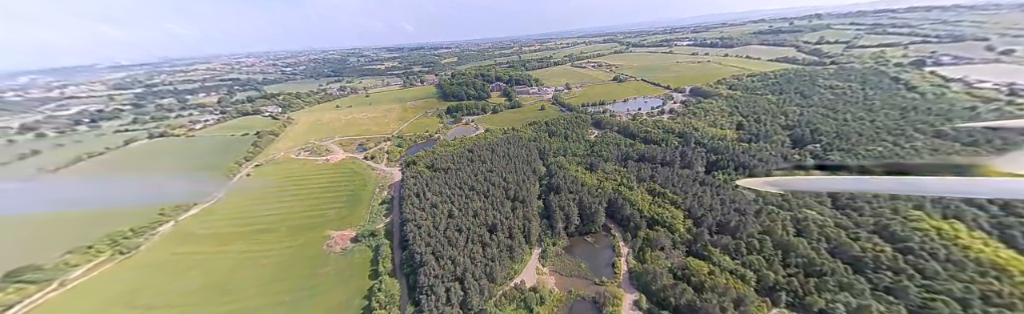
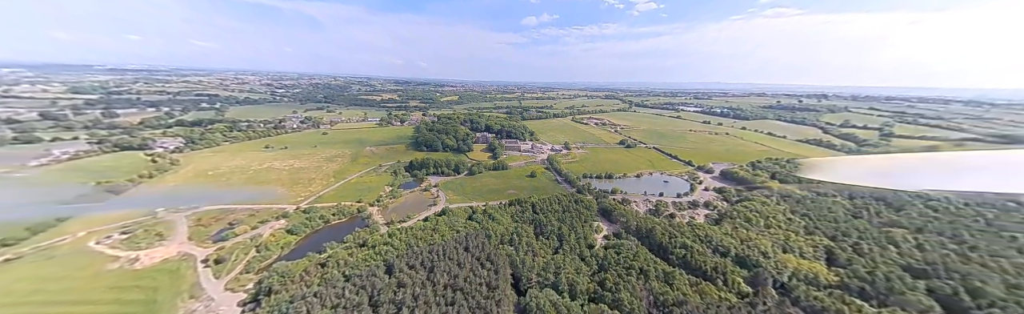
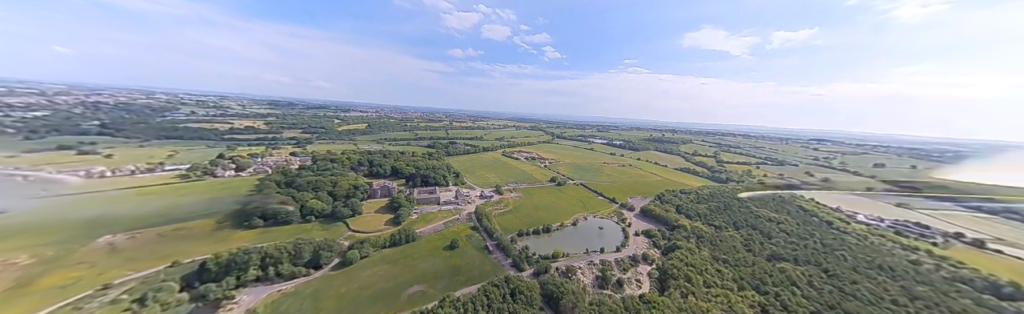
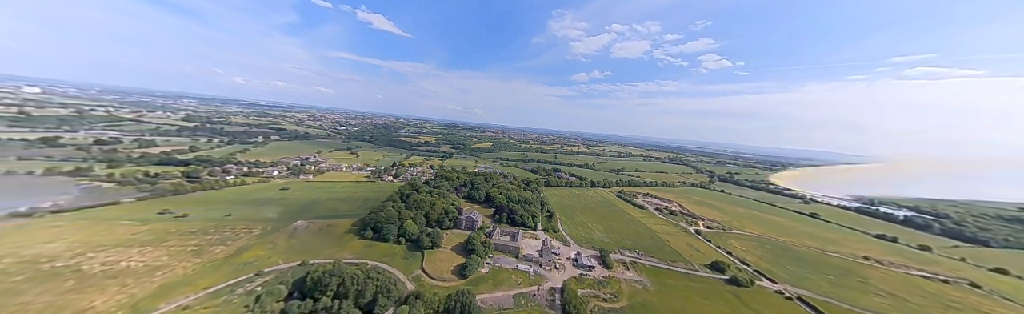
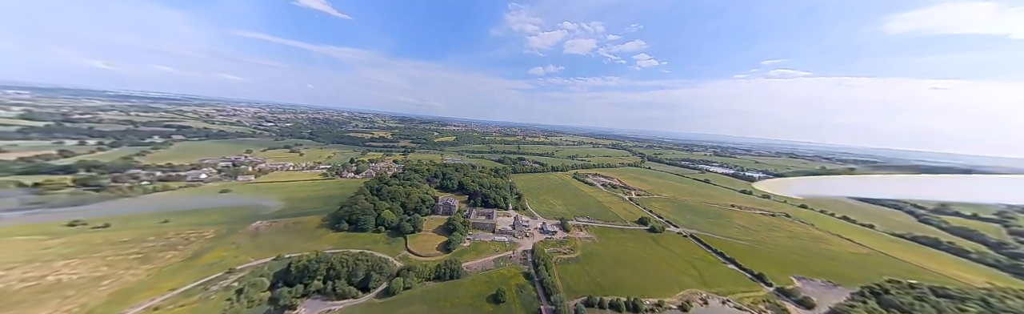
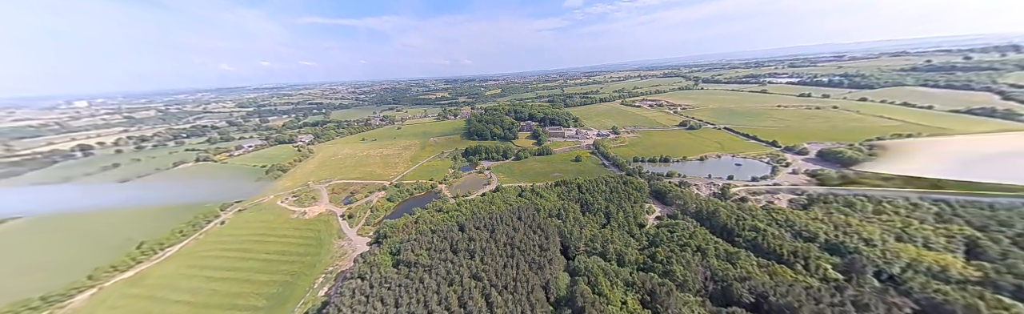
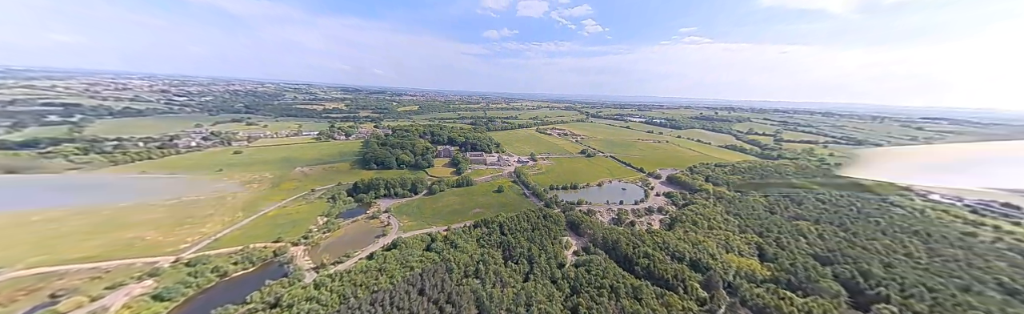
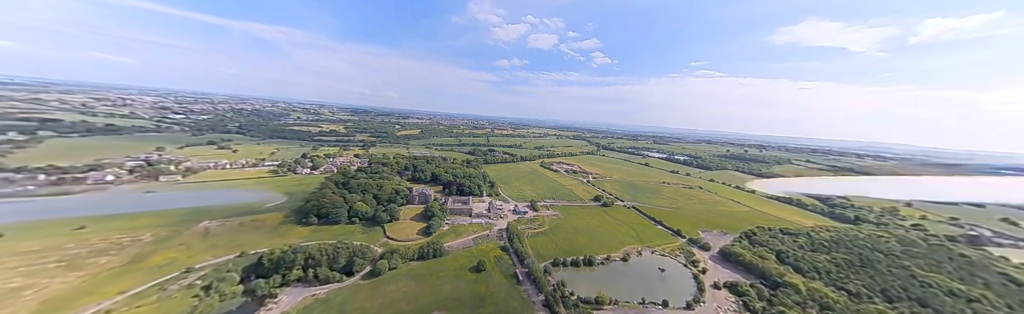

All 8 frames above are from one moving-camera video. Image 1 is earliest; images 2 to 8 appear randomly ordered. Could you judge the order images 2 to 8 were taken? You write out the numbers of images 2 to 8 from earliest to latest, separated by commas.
6, 2, 7, 3, 8, 5, 4
